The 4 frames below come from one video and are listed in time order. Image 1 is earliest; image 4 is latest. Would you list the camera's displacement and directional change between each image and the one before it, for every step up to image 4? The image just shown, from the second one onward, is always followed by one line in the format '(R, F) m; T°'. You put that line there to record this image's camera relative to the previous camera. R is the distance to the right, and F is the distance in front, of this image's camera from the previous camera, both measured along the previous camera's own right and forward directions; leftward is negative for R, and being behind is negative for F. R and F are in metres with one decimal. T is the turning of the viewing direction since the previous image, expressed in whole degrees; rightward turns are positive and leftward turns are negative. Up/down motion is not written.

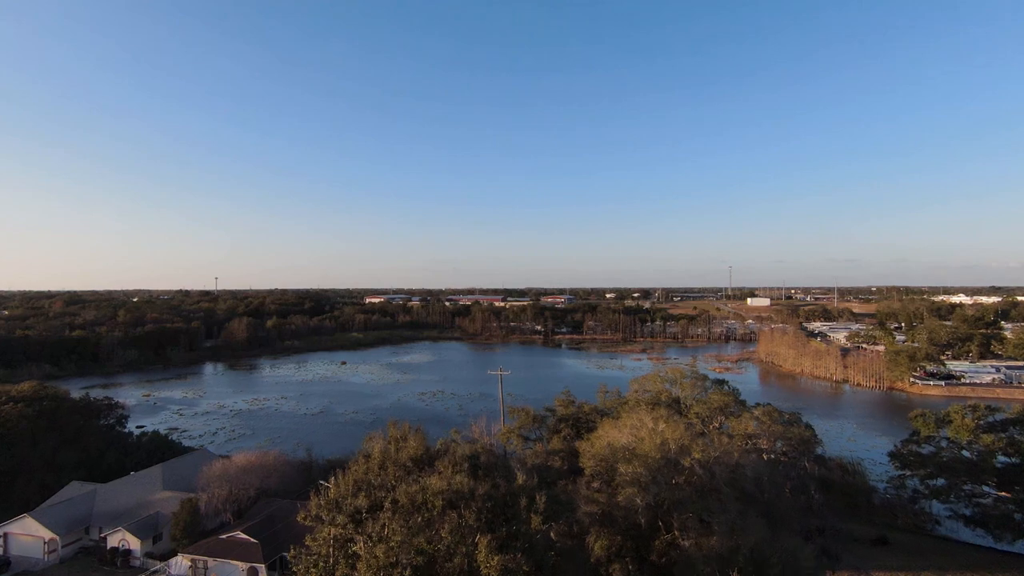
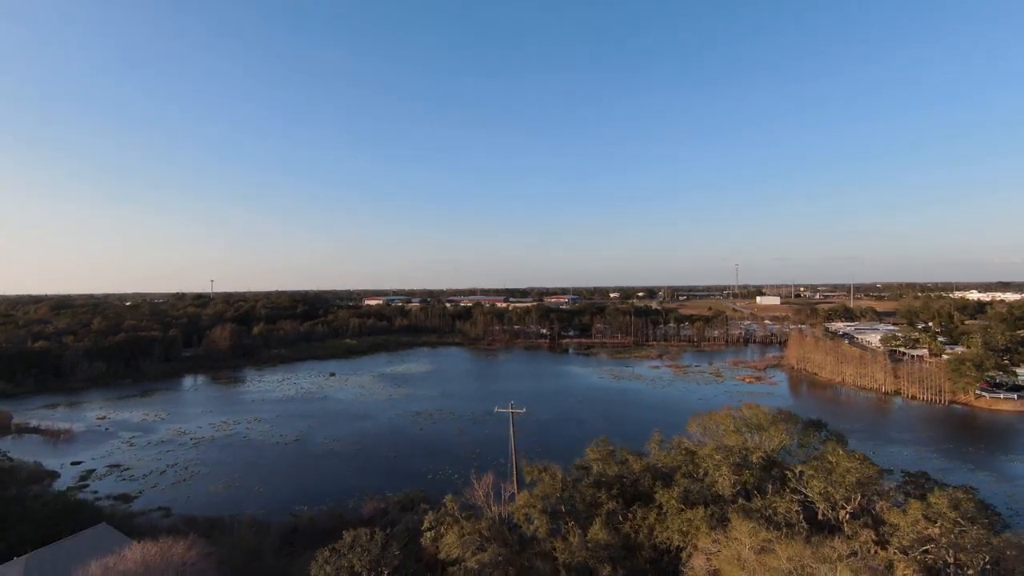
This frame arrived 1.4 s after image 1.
(-0.2, +2.7) m; 0°
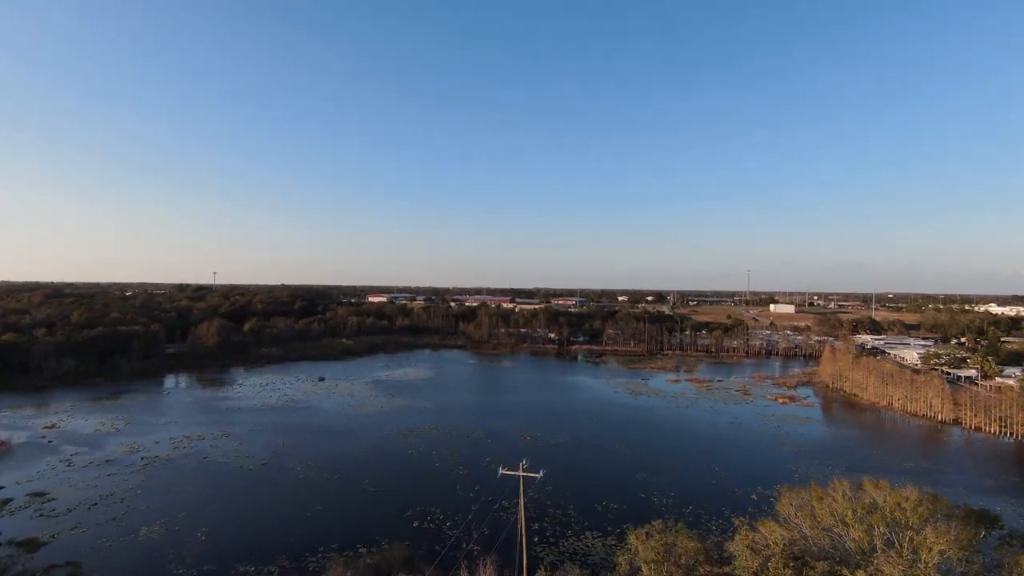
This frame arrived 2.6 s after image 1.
(-0.1, +2.3) m; -1°
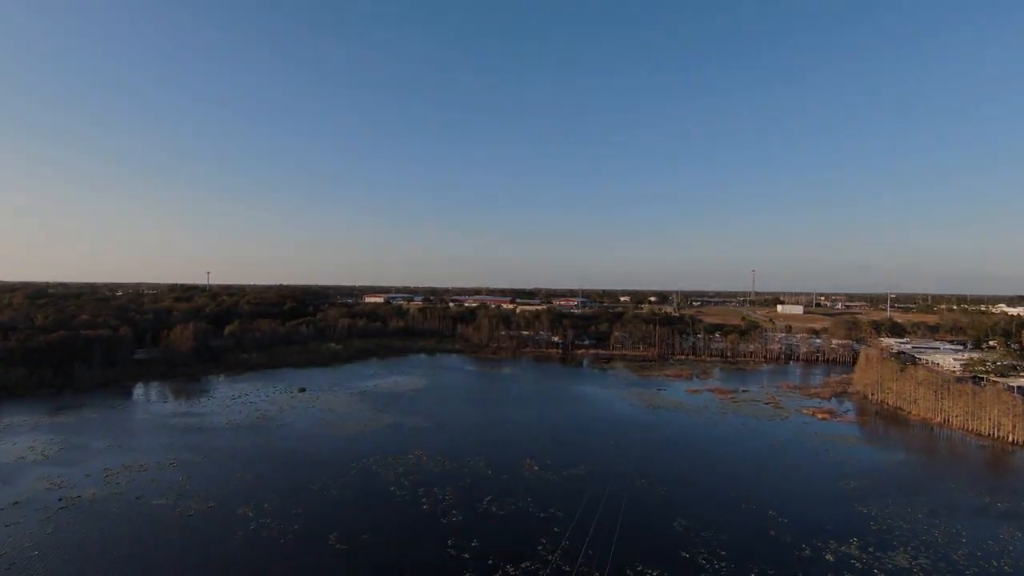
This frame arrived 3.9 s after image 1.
(-0.1, +2.5) m; 0°
